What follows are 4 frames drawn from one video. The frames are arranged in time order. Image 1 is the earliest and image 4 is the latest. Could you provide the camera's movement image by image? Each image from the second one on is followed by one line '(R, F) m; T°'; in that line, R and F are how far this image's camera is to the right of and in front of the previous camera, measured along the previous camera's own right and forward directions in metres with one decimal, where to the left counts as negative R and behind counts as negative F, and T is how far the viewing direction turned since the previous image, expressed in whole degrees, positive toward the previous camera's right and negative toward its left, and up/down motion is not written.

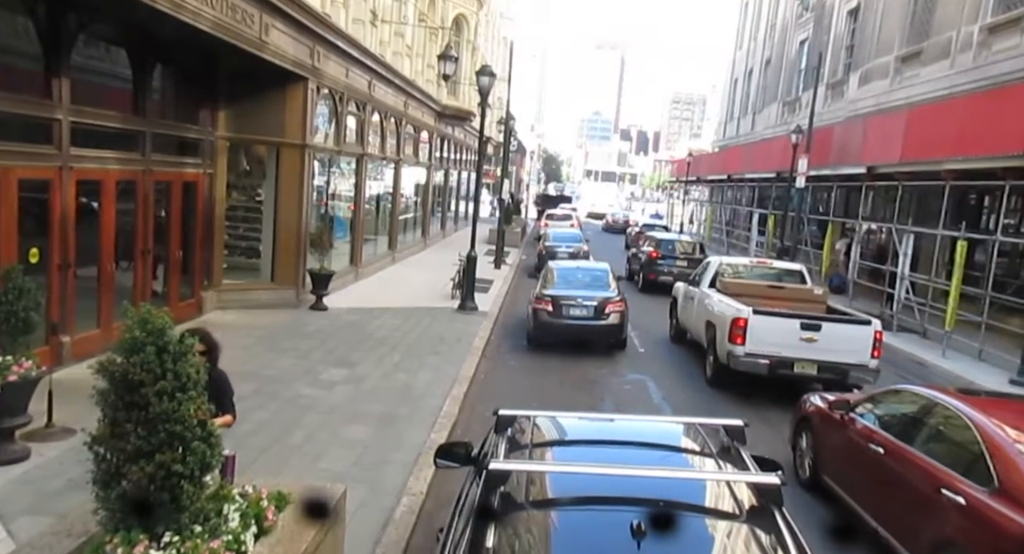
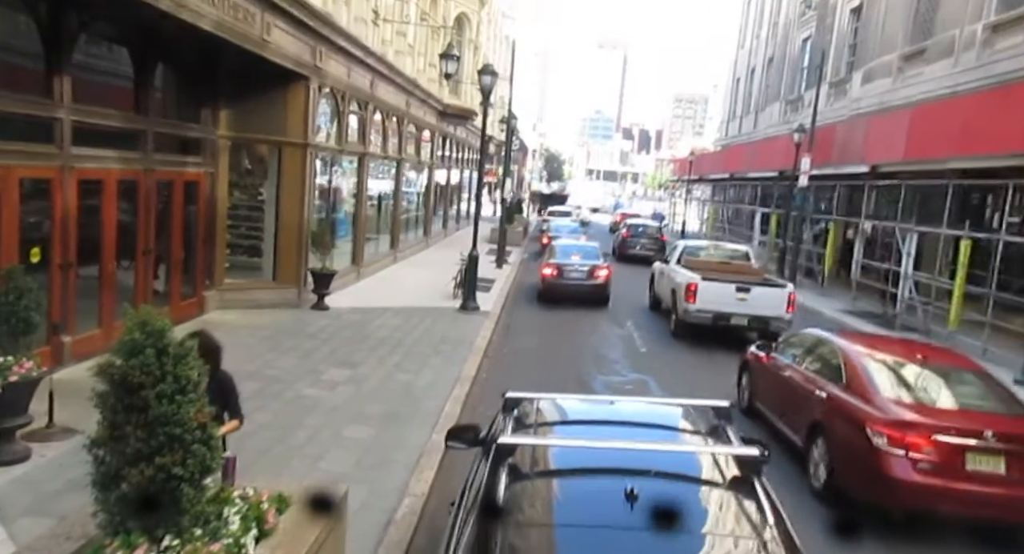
(0.0, 0.0) m; 0°
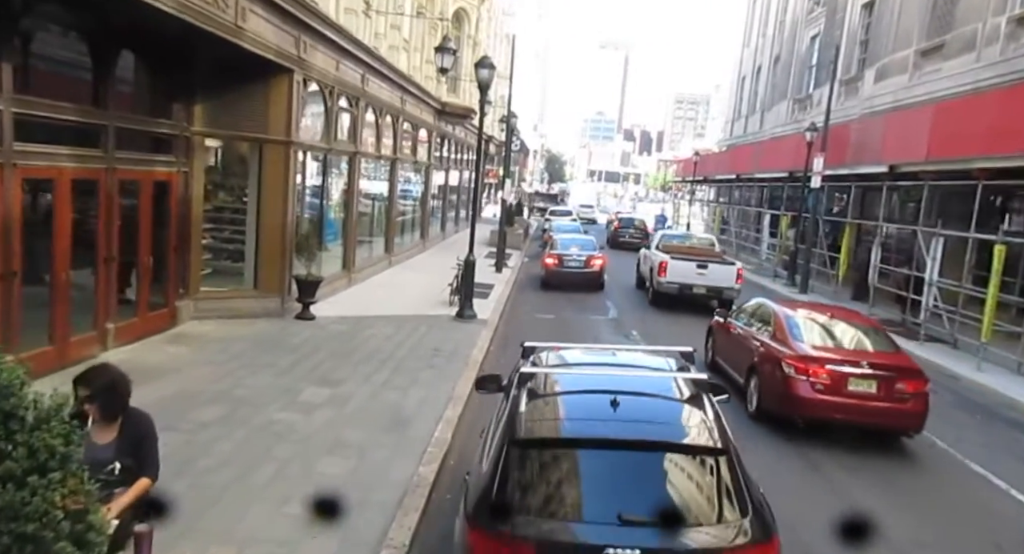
(0.0, +1.0) m; 0°
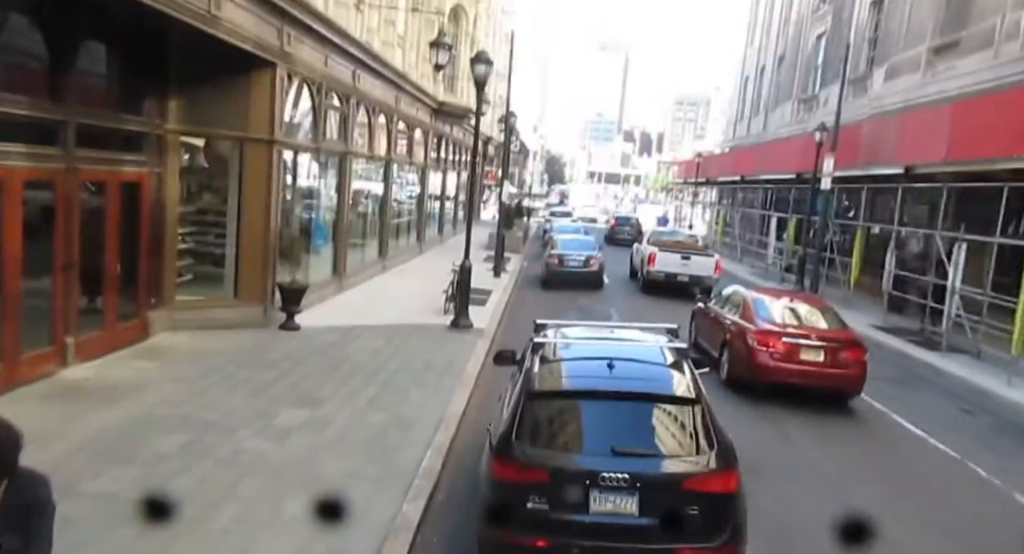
(0.0, +0.8) m; 0°
